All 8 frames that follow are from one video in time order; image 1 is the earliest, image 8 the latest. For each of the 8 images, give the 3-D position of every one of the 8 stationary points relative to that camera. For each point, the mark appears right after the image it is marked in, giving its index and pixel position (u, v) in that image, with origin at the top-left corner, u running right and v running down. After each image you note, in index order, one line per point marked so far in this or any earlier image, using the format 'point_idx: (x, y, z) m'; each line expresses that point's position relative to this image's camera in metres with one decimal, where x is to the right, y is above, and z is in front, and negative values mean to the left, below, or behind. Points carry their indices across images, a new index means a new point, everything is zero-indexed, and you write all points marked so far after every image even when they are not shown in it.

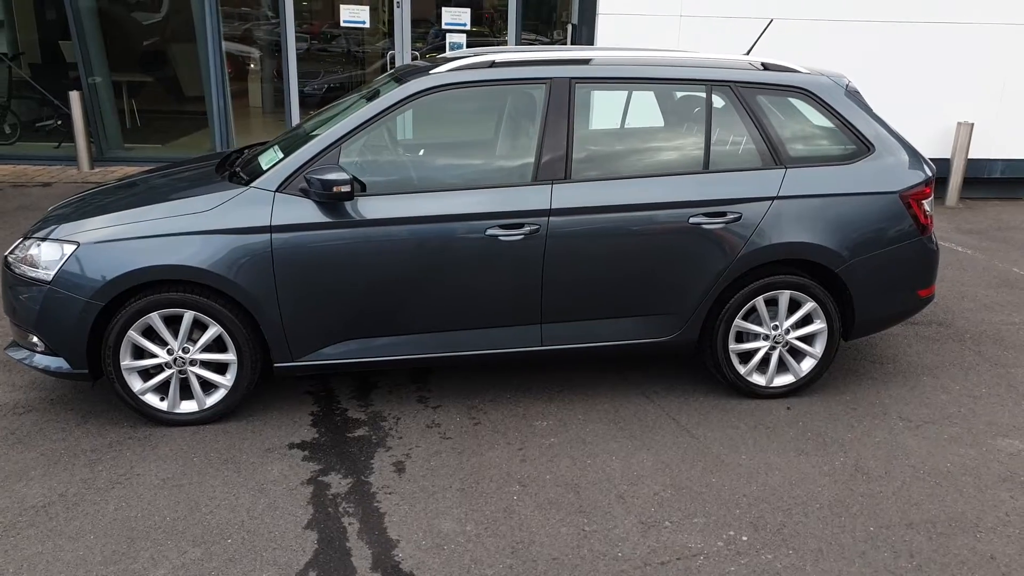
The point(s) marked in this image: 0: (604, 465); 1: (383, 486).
0: (+0.4, -0.8, +3.5) m
1: (-0.6, -0.9, +3.3) m
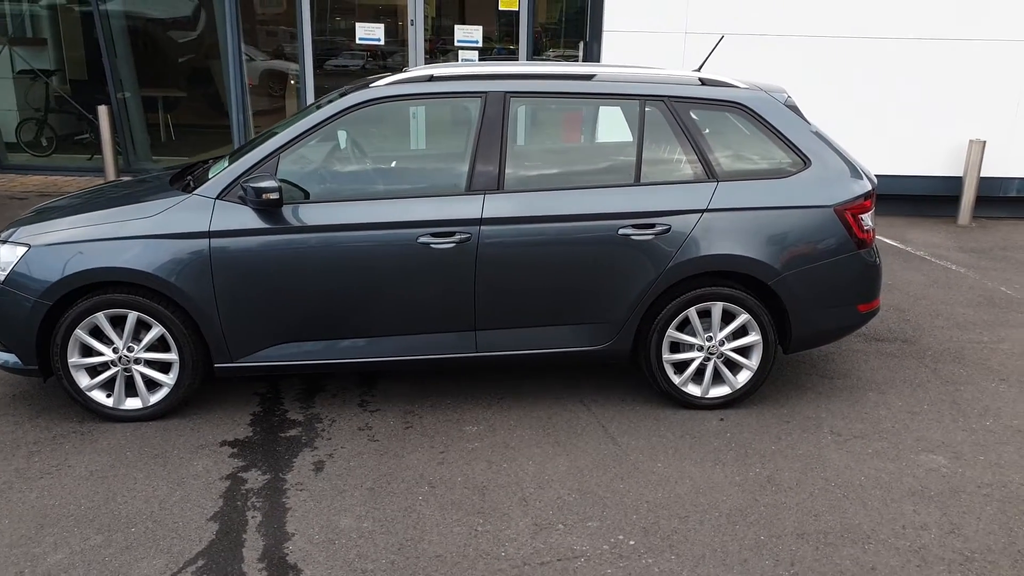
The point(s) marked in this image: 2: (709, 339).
0: (0.0, -0.9, +3.6) m
1: (-1.0, -0.9, +3.4) m
2: (+1.1, -0.3, +4.1) m
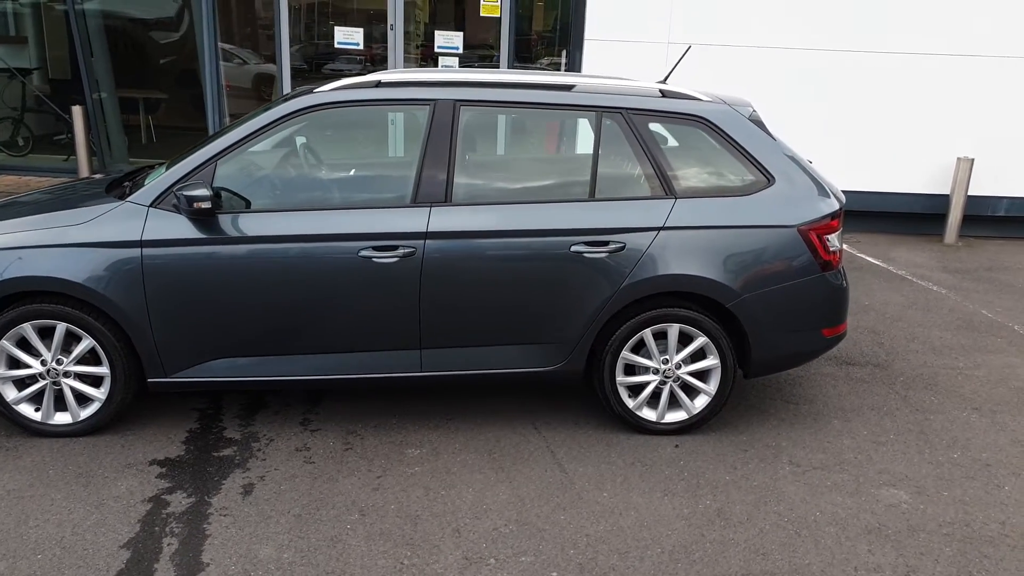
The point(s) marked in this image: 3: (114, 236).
0: (-0.3, -1.0, +3.4) m
1: (-1.3, -1.0, +3.3) m
2: (+0.8, -0.4, +4.0) m
3: (-2.0, +0.3, +3.6) m
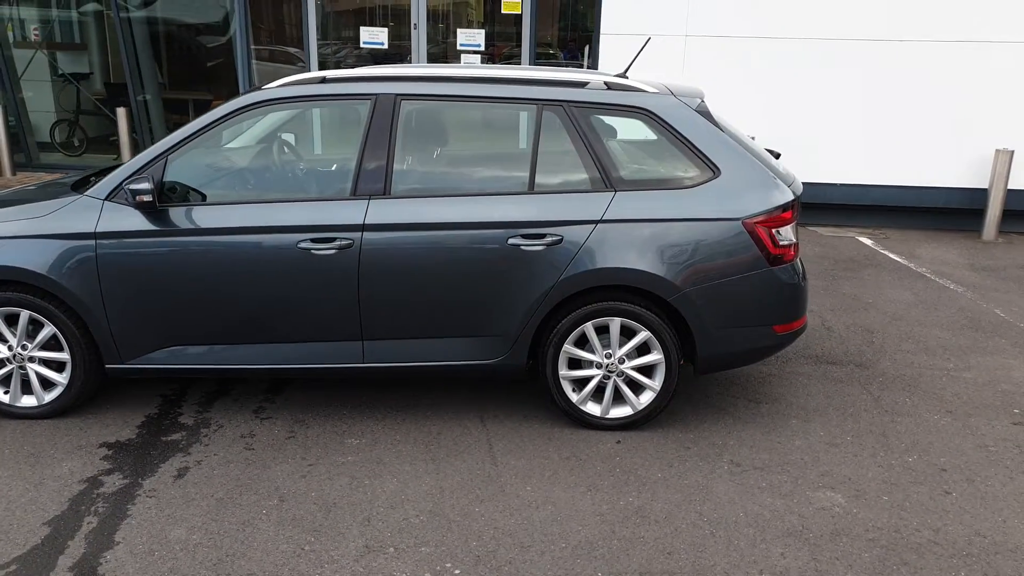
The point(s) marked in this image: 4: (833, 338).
0: (-0.6, -0.9, +3.4) m
1: (-1.6, -0.9, +3.4) m
2: (+0.5, -0.4, +3.9) m
3: (-2.3, +0.3, +3.8) m
4: (+2.4, -0.4, +5.4) m
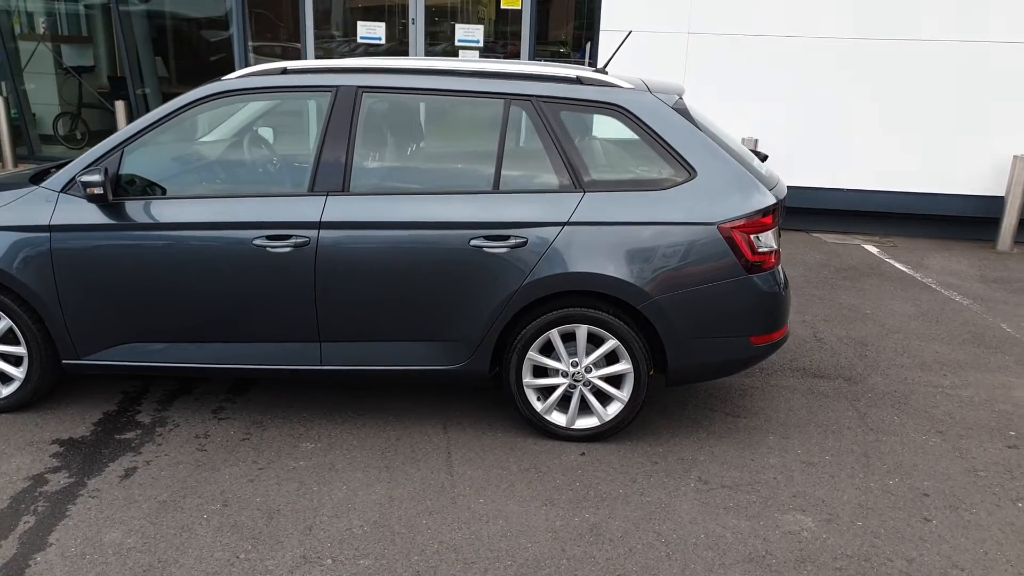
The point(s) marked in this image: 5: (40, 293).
0: (-0.8, -0.9, +3.3) m
1: (-1.9, -0.9, +3.3) m
2: (+0.3, -0.4, +3.7) m
3: (-2.5, +0.3, +3.7) m
4: (+2.2, -0.4, +5.2) m
5: (-2.4, 0.0, +3.8) m
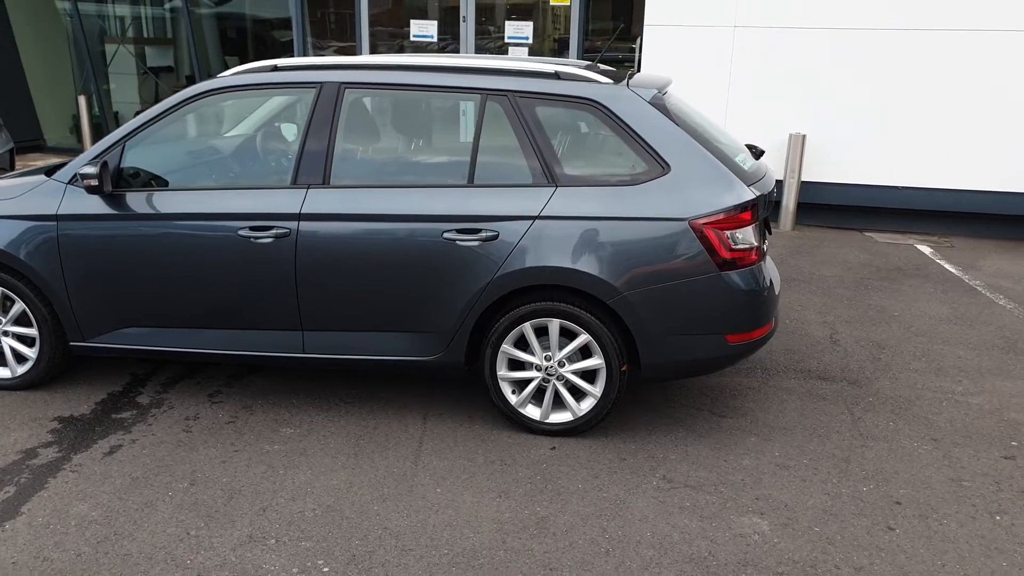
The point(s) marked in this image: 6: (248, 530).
0: (-1.0, -0.9, +3.4) m
1: (-2.0, -0.8, +3.5) m
2: (+0.2, -0.4, +3.7) m
3: (-2.6, +0.4, +4.0) m
4: (+2.2, -0.4, +5.0) m
5: (-2.5, +0.1, +4.0) m
6: (-1.1, -1.0, +3.0) m
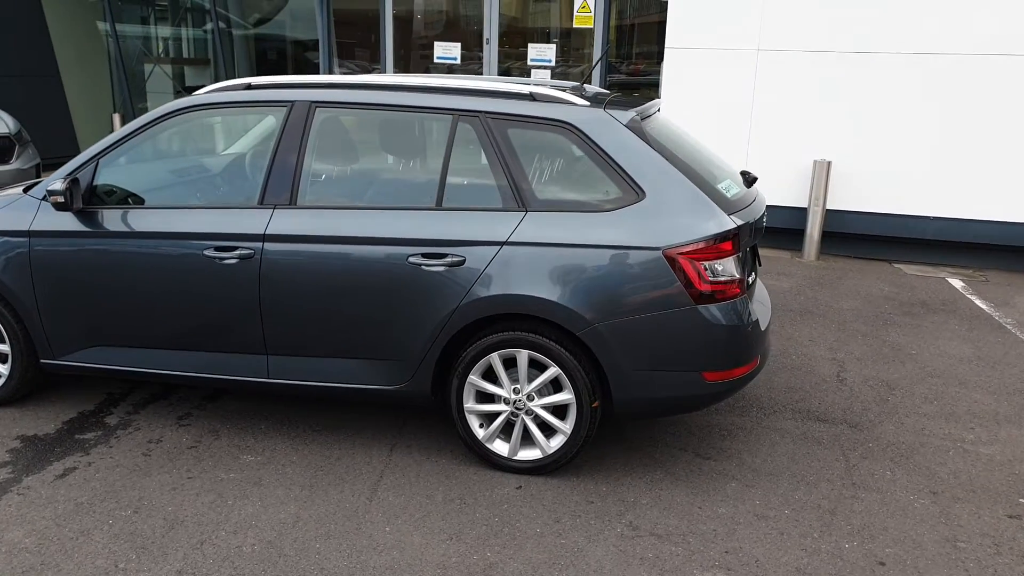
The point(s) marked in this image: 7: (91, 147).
0: (-1.2, -1.0, +3.3) m
1: (-2.2, -0.9, +3.4) m
2: (0.0, -0.5, +3.6) m
3: (-2.7, +0.3, +4.0) m
4: (+2.1, -0.7, +4.7) m
5: (-2.7, 0.0, +4.0) m
6: (-1.3, -1.1, +2.9) m
7: (-2.3, +0.8, +4.0) m
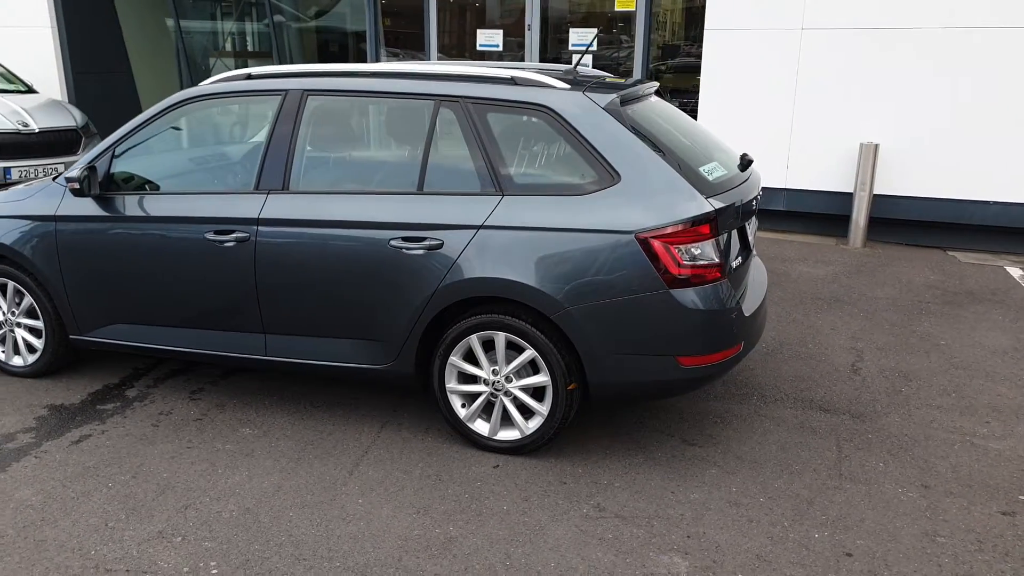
0: (-1.3, -0.9, +3.5) m
1: (-2.3, -0.8, +3.7) m
2: (-0.1, -0.4, +3.6) m
3: (-2.7, +0.4, +4.3) m
4: (+2.1, -0.6, +4.6) m
5: (-2.7, +0.1, +4.3) m
6: (-1.4, -1.0, +3.1) m
7: (-2.3, +0.9, +4.3) m
